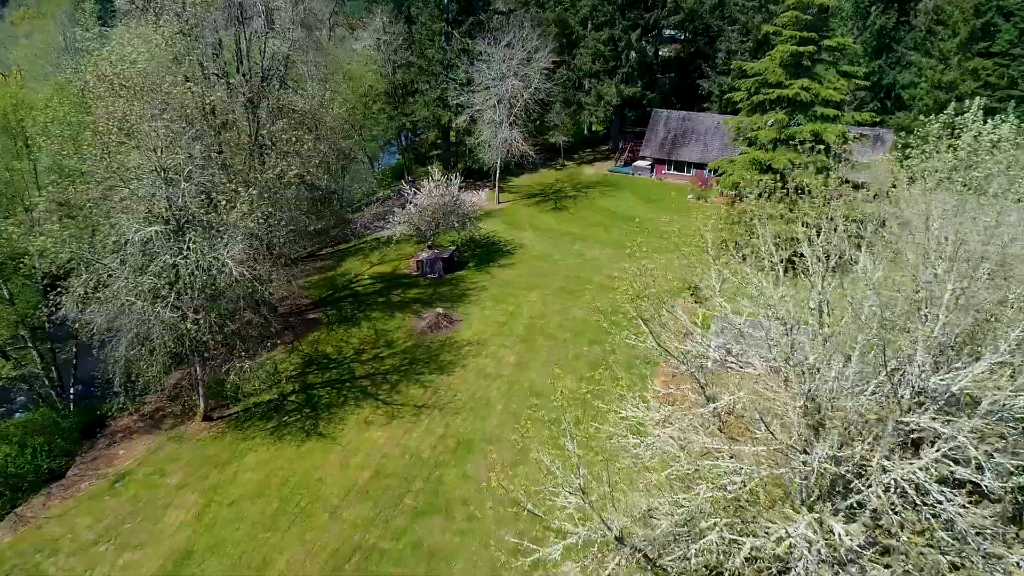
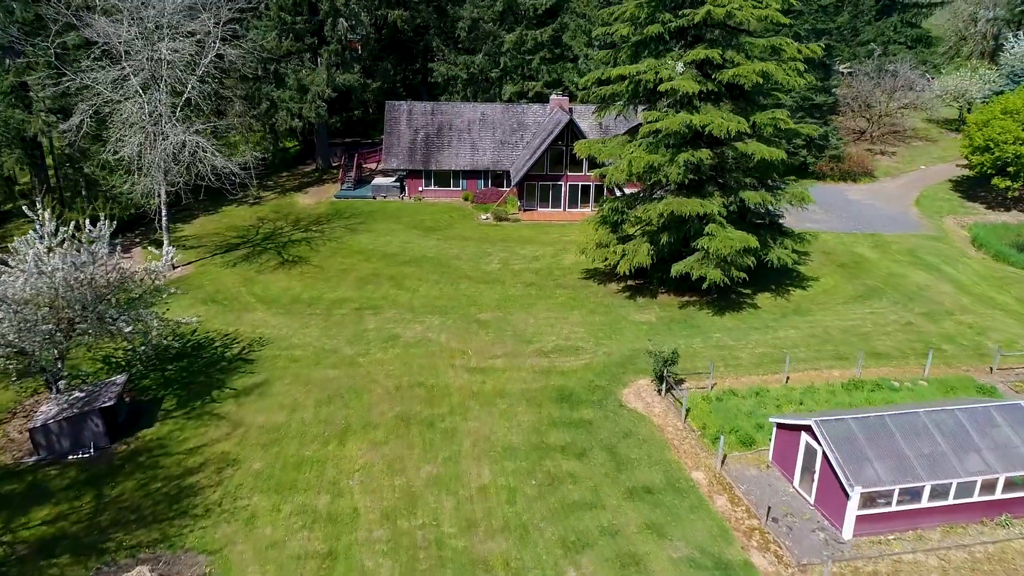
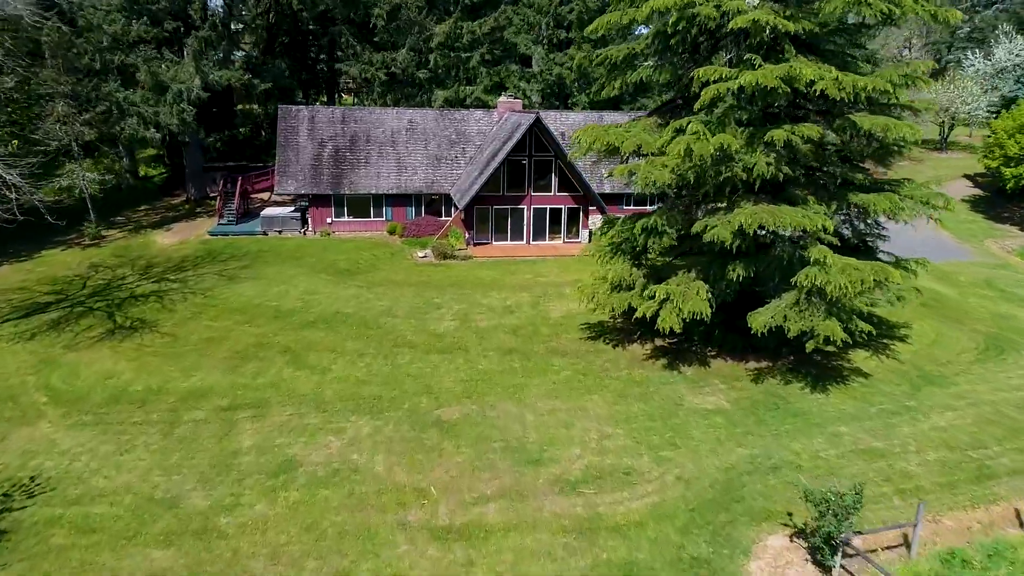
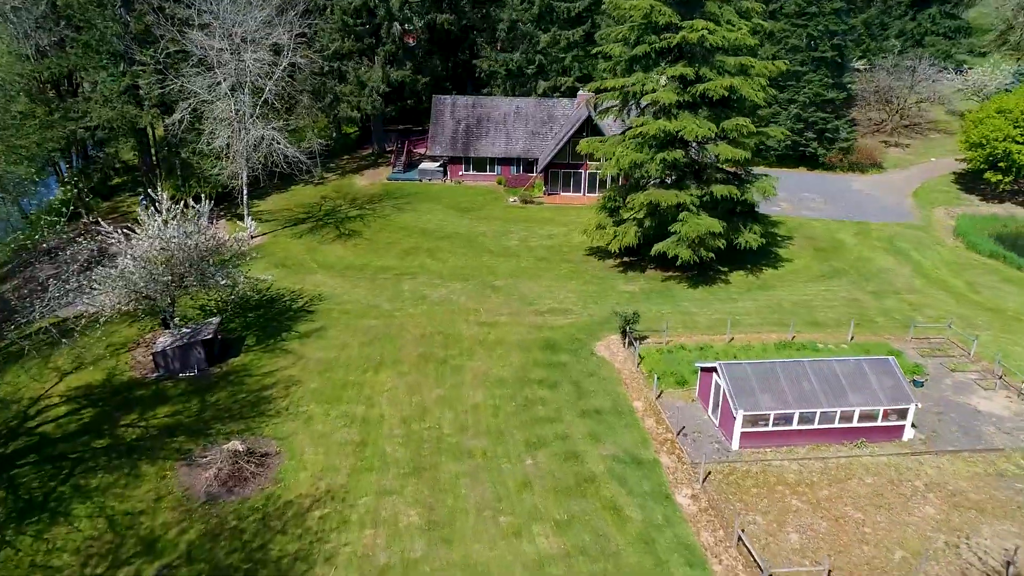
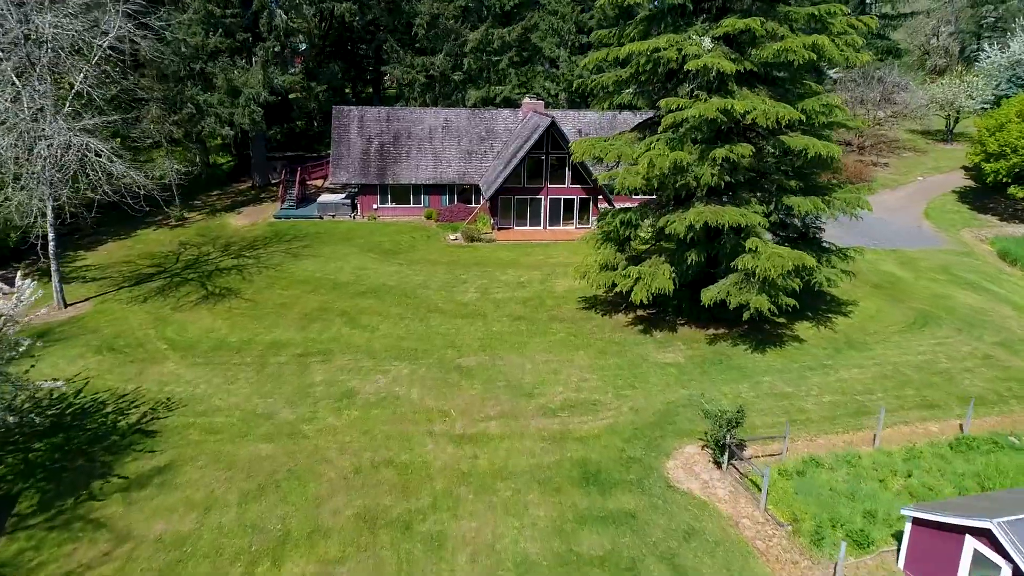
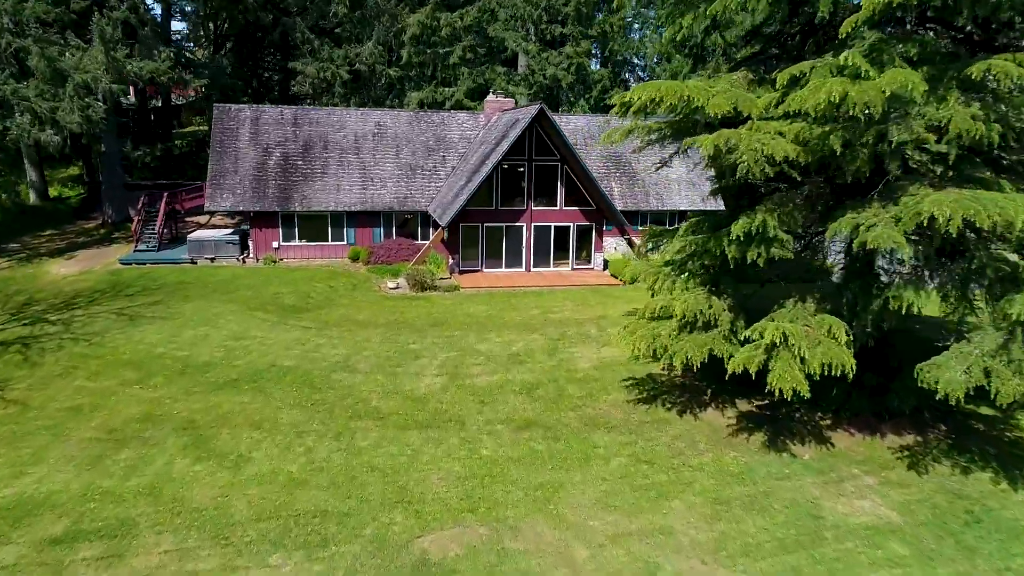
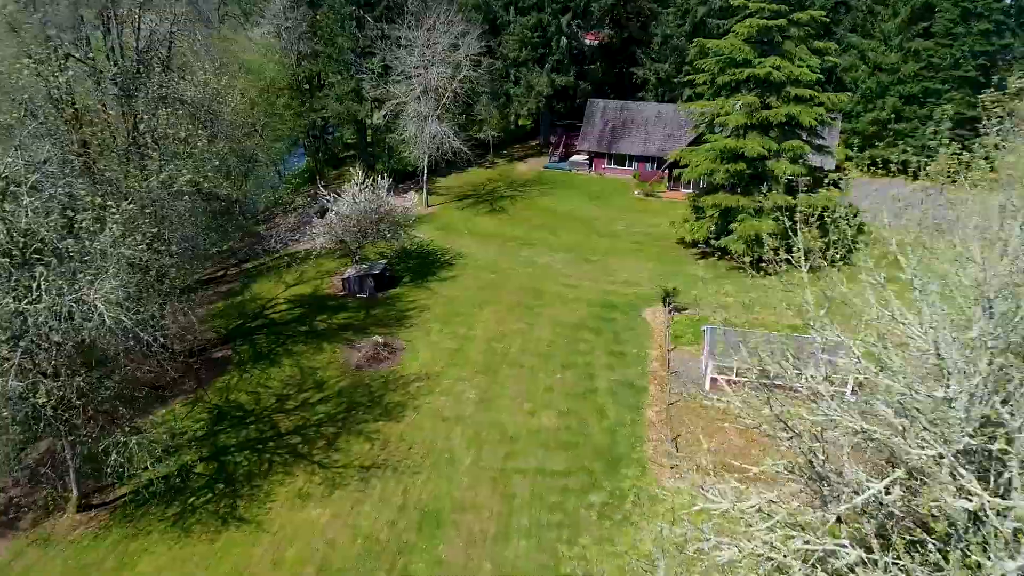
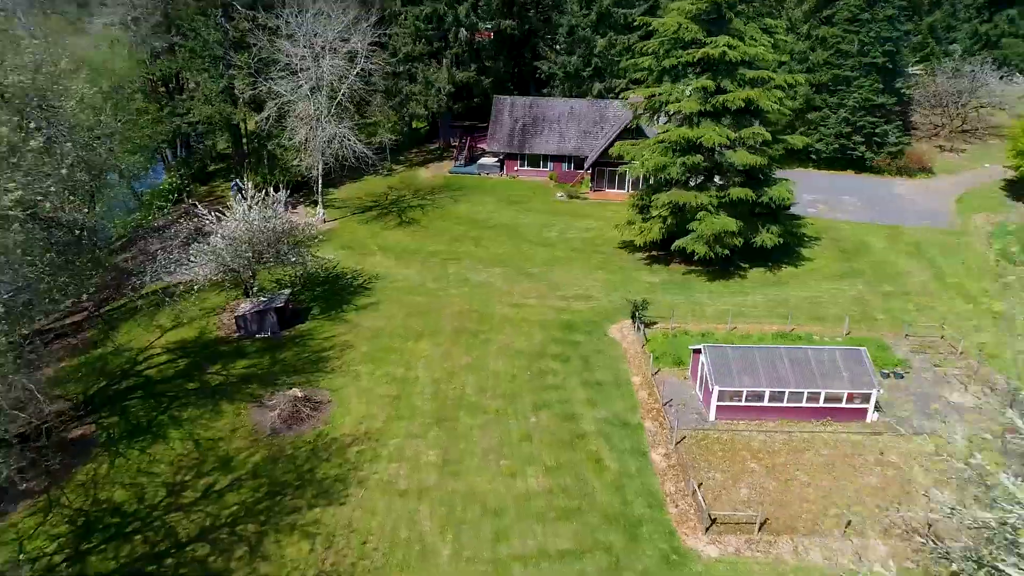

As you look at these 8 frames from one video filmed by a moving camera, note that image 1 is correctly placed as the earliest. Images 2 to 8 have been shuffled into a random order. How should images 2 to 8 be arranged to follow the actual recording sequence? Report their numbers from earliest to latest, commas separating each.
7, 8, 4, 2, 5, 3, 6
